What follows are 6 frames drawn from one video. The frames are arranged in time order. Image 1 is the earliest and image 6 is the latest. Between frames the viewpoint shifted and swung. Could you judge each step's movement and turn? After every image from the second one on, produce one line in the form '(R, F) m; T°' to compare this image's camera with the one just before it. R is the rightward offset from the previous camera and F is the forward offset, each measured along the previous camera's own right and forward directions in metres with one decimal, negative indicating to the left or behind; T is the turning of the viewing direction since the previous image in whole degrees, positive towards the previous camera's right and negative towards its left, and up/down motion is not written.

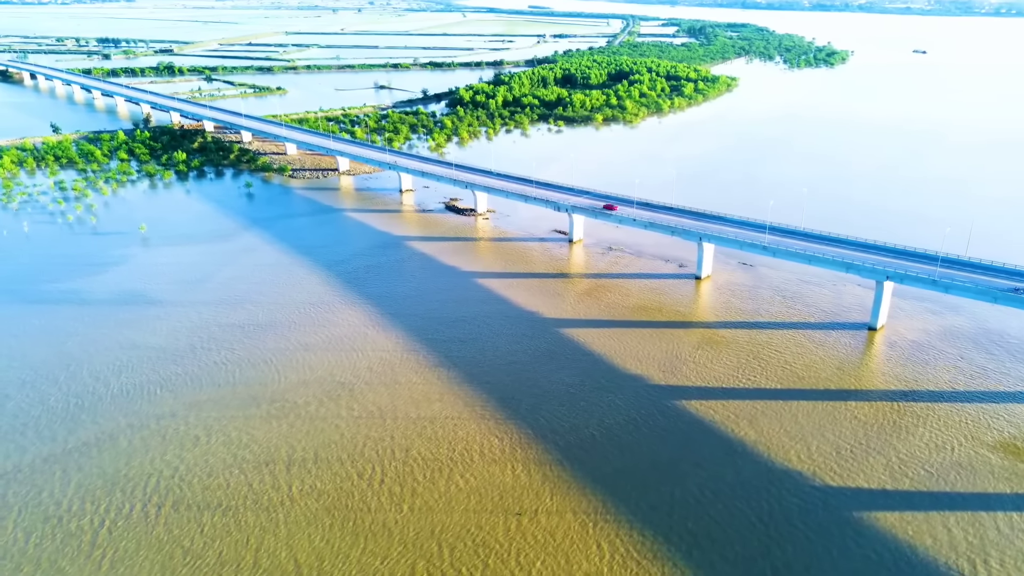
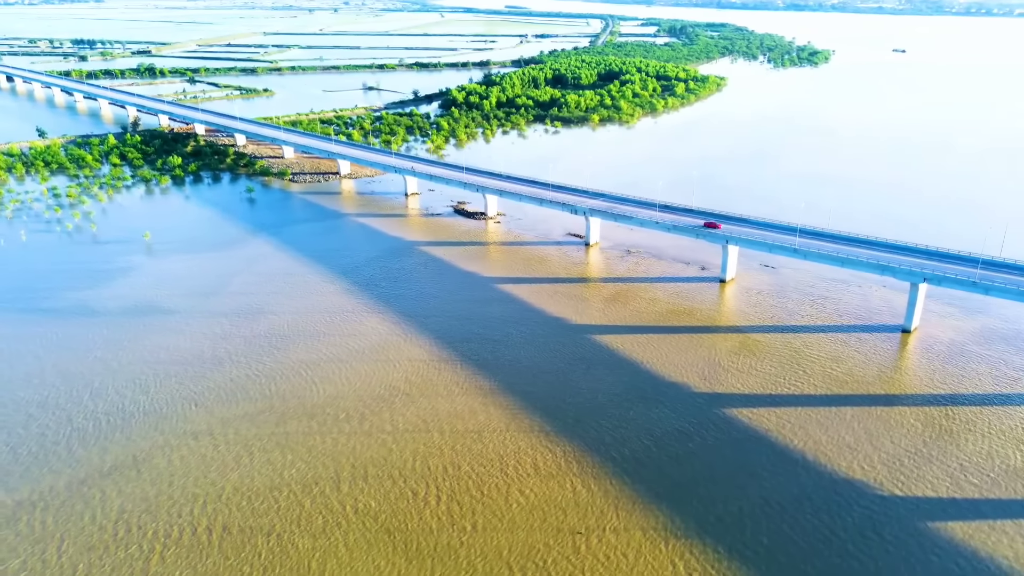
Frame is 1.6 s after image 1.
(-1.9, +0.6) m; +2°
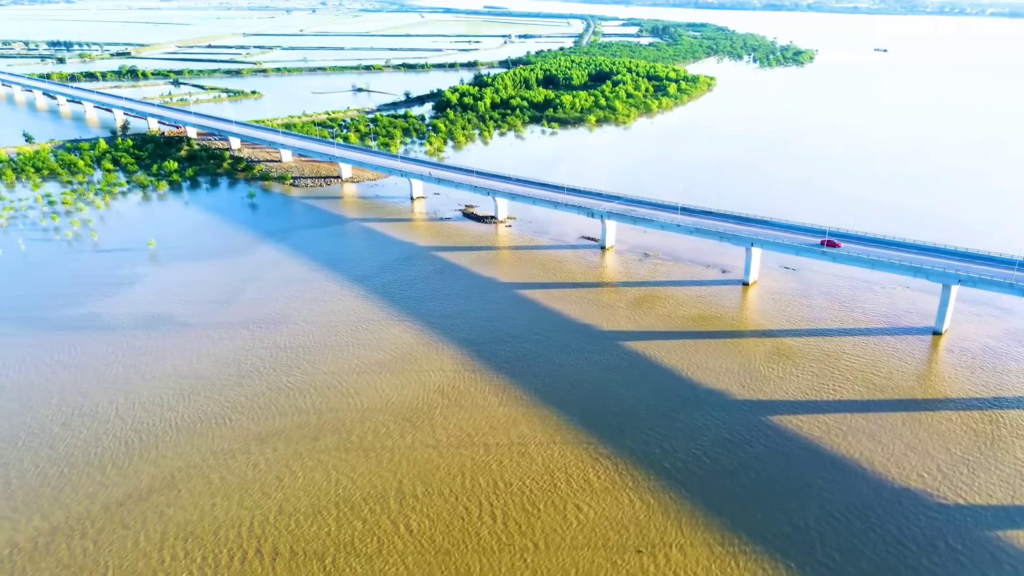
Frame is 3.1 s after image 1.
(-1.8, +0.5) m; +1°
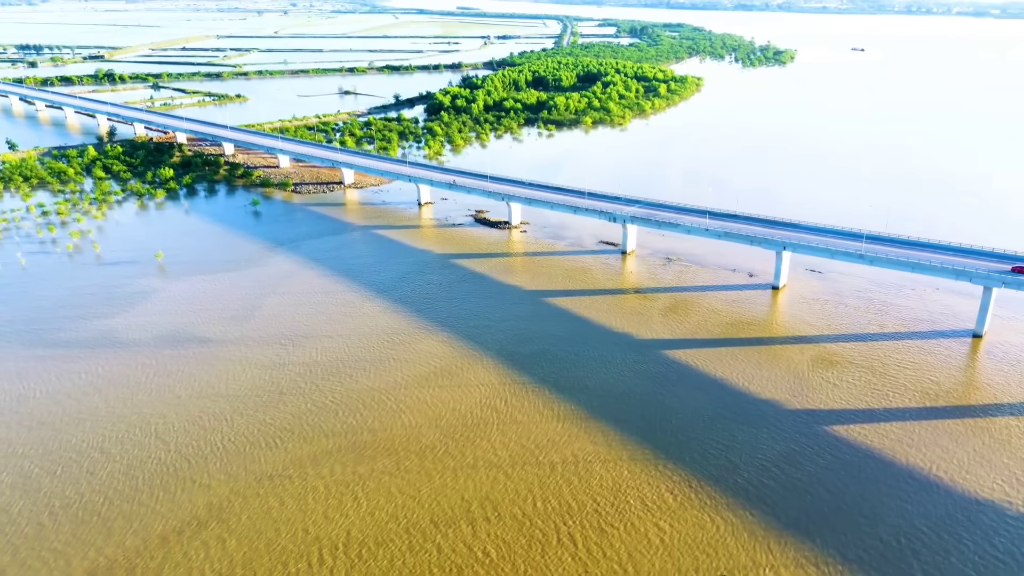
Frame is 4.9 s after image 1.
(-2.3, +0.7) m; +2°
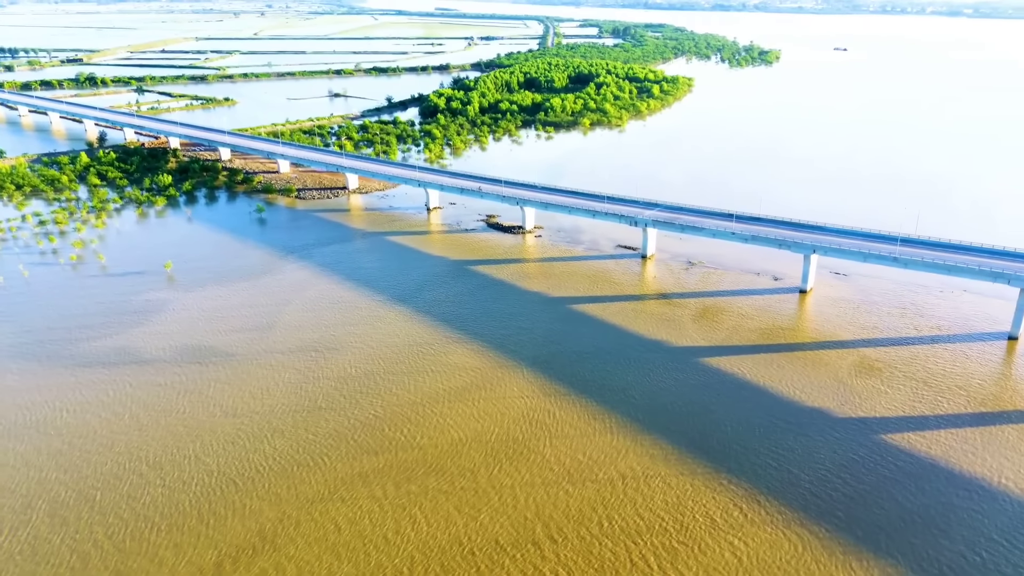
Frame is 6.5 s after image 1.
(-1.9, +0.6) m; +1°
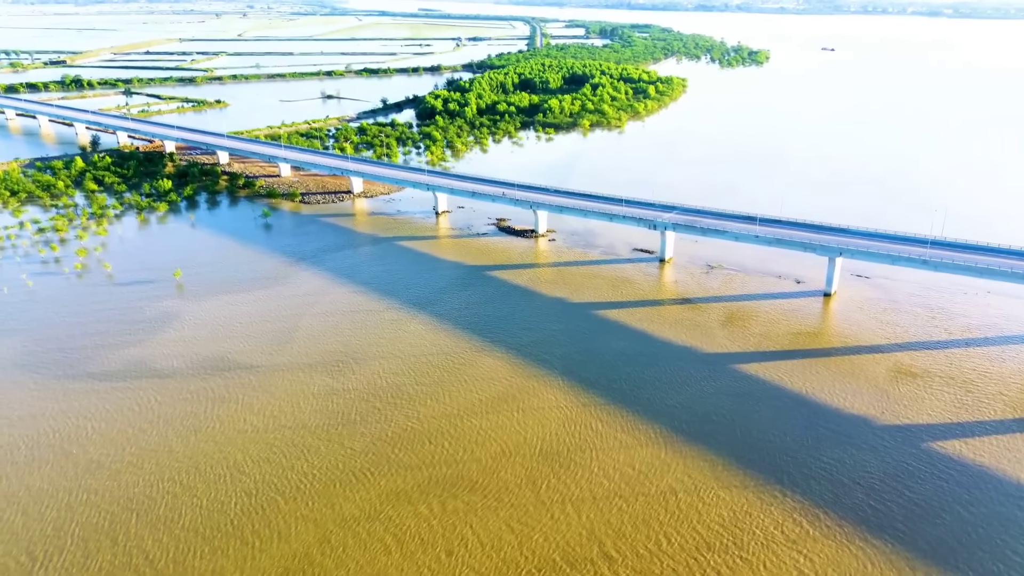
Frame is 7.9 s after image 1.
(-1.6, +0.5) m; +1°
